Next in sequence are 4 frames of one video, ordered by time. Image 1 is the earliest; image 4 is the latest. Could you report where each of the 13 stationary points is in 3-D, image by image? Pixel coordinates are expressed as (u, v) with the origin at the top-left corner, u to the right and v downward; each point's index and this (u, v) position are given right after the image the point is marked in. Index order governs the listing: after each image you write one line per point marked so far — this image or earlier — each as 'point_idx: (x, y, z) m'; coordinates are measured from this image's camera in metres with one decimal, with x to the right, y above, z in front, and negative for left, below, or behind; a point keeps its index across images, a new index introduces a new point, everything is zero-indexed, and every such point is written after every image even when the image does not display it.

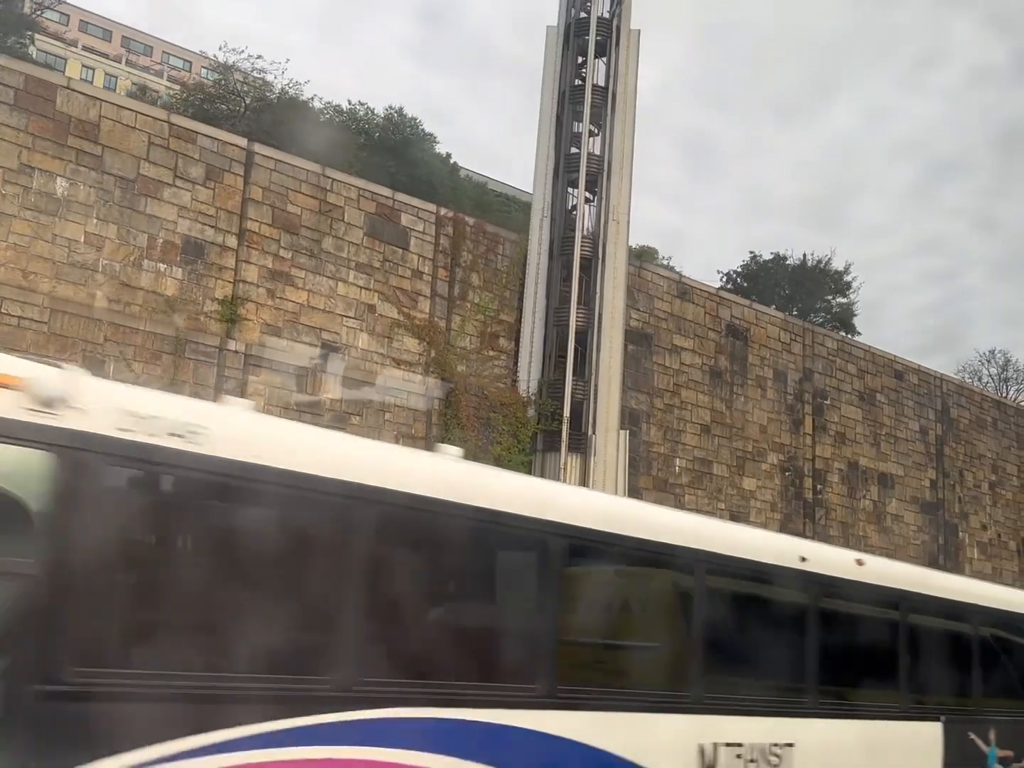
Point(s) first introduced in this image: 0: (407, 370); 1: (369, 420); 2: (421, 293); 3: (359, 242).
0: (-2.1, +0.3, +19.3) m
1: (-2.7, -0.7, +18.4) m
2: (-1.9, +1.9, +19.8) m
3: (-3.0, +2.8, +18.8) m
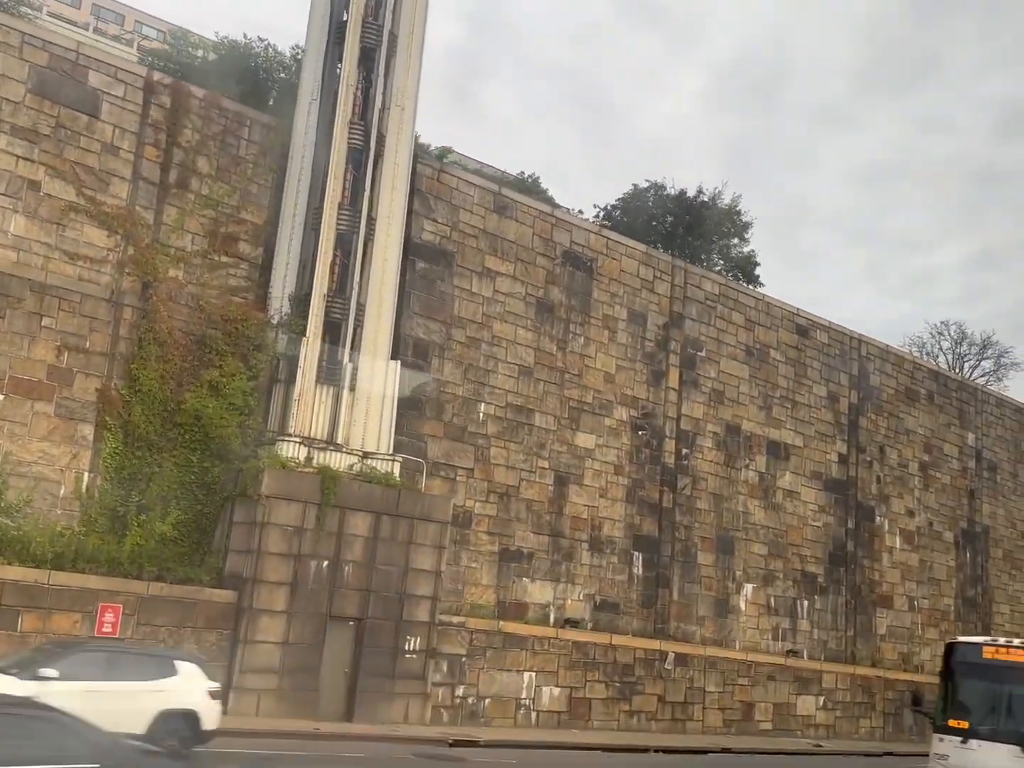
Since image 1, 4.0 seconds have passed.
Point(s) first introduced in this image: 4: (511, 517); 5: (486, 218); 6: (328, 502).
0: (-6.7, +1.8, +15.3) m
1: (-7.4, +0.9, +14.4) m
2: (-6.4, +3.4, +15.8) m
3: (-7.6, +4.4, +14.9) m
4: (0.0, -2.7, +19.7) m
5: (-0.5, +3.4, +19.9) m
6: (-2.9, -1.9, +15.5) m
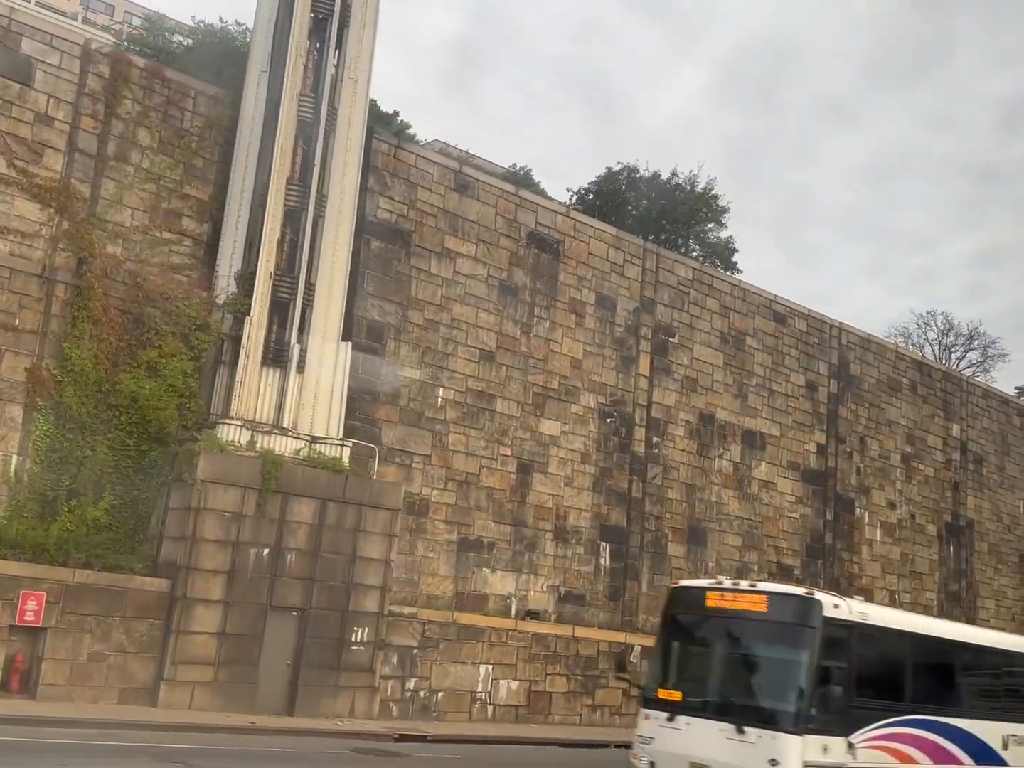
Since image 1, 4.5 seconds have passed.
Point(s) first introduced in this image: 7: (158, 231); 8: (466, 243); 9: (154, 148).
0: (-7.5, +2.1, +14.7) m
1: (-8.2, +1.2, +13.8) m
2: (-7.2, +3.7, +15.2) m
3: (-8.4, +4.7, +14.2) m
4: (-0.8, -2.4, +19.1) m
5: (-1.3, +3.7, +19.2) m
6: (-3.7, -1.6, +14.9) m
7: (-5.9, +2.6, +16.2) m
8: (-0.9, +2.8, +19.5) m
9: (-6.0, +4.0, +16.3) m
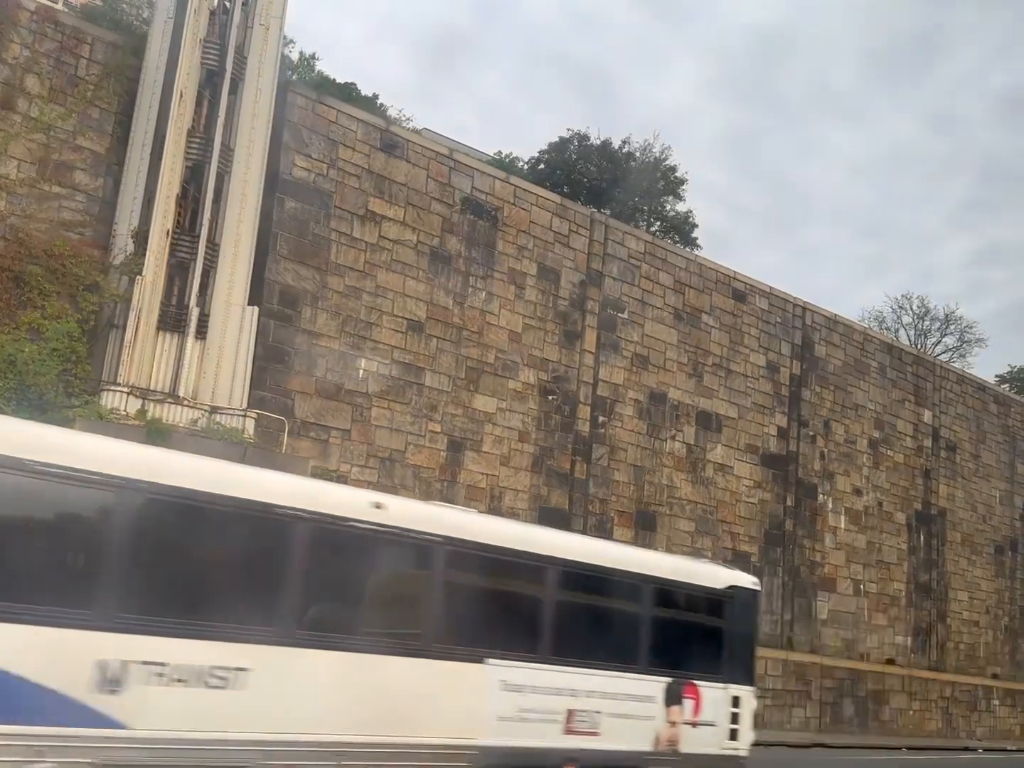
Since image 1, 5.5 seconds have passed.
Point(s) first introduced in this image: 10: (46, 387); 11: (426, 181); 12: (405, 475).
0: (-8.8, +2.7, +13.6) m
1: (-9.5, +1.8, +12.7) m
2: (-8.5, +4.3, +14.0) m
3: (-9.7, +5.2, +13.1) m
4: (-2.2, -1.9, +18.0) m
5: (-2.7, +4.3, +18.1) m
6: (-5.1, -1.1, +13.8) m
7: (-7.2, +3.1, +15.1) m
8: (-2.3, +3.4, +18.4) m
9: (-7.3, +4.5, +15.1) m
10: (-6.7, -0.1, +14.1) m
11: (-1.7, +4.0, +19.0) m
12: (-2.0, -1.7, +18.2) m
